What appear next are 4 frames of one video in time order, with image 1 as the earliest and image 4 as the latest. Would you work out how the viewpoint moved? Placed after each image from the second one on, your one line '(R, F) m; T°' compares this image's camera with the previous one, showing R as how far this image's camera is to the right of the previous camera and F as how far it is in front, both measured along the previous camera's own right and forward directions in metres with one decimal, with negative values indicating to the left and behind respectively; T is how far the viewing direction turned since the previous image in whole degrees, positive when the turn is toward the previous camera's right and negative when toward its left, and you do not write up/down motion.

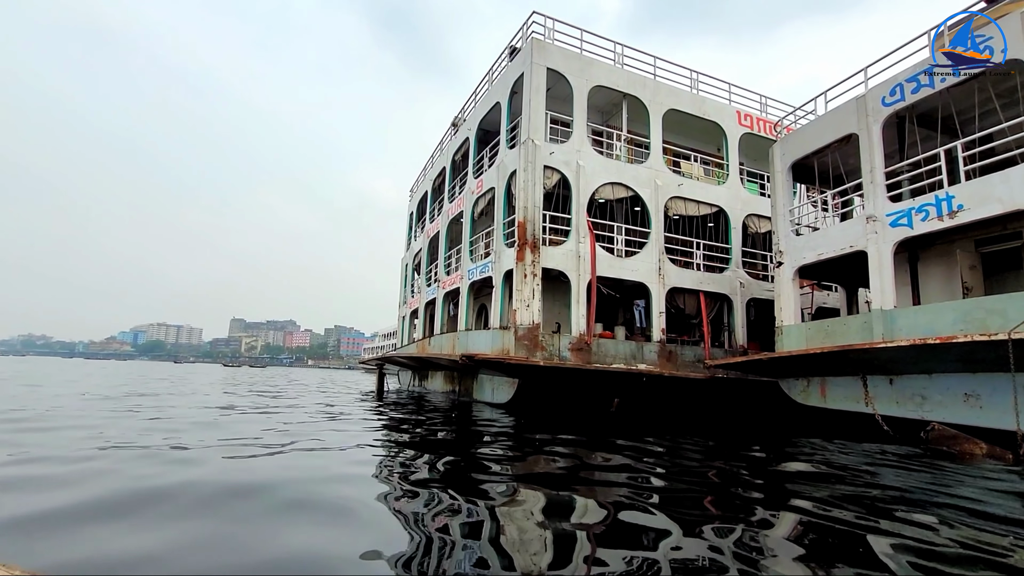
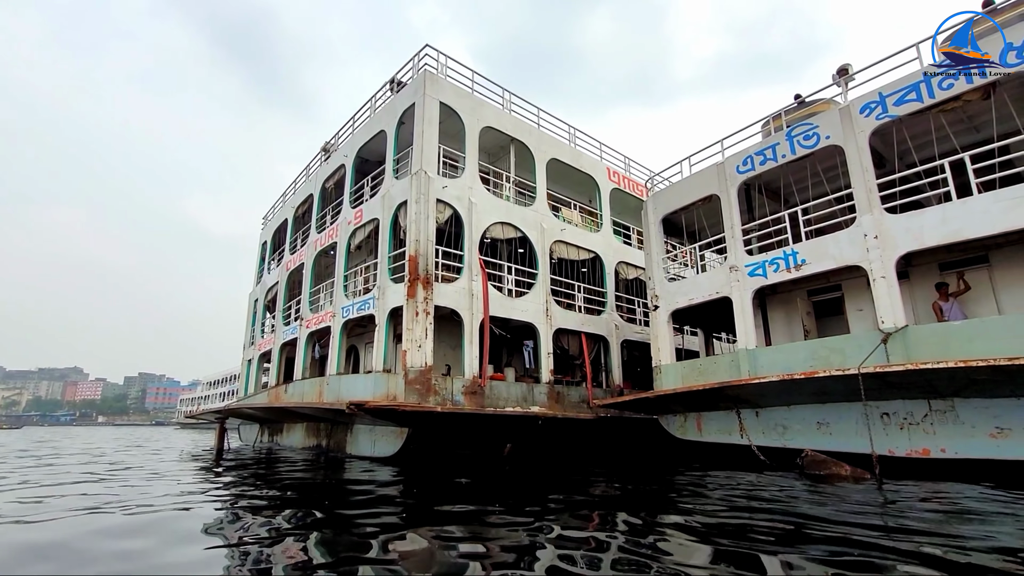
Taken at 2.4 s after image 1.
(-0.9, +0.7) m; +17°
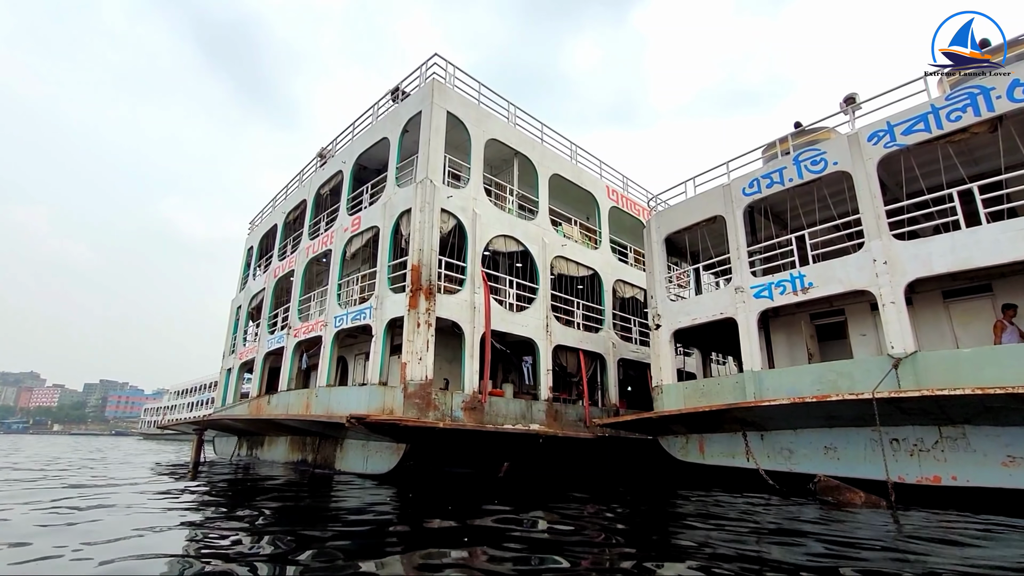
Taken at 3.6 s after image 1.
(-0.6, +0.3) m; +2°
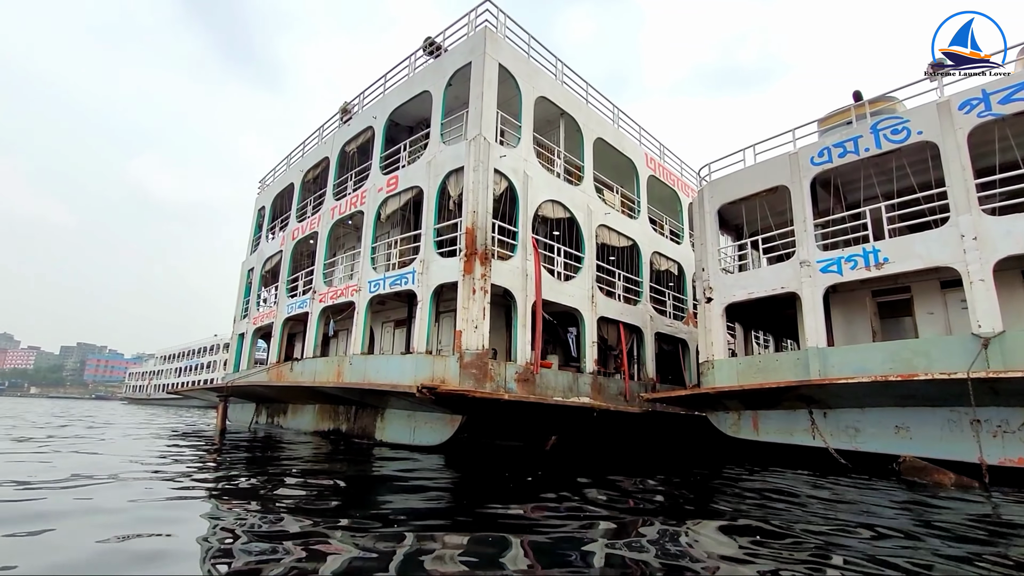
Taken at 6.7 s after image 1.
(-1.5, +0.6) m; +2°
